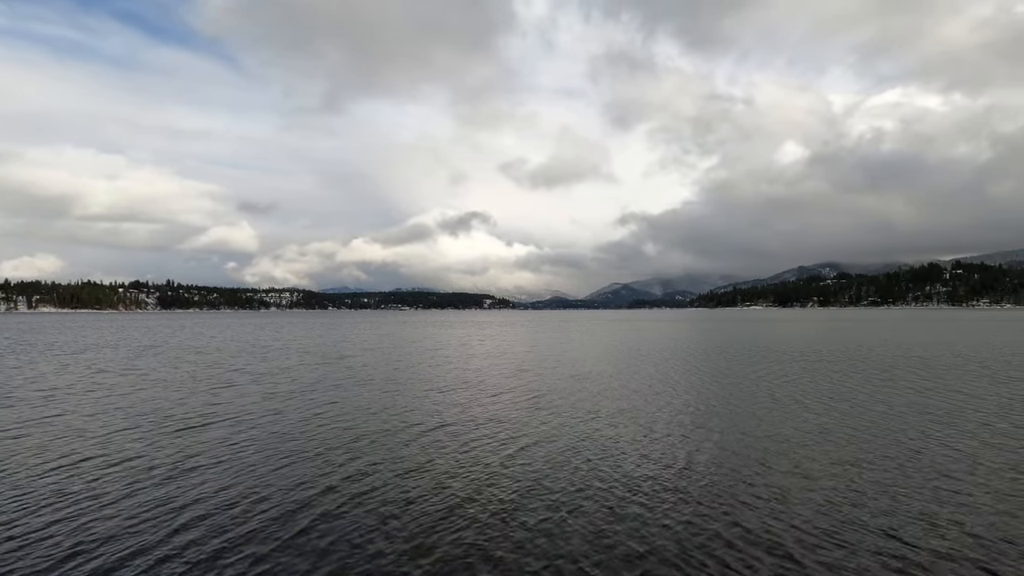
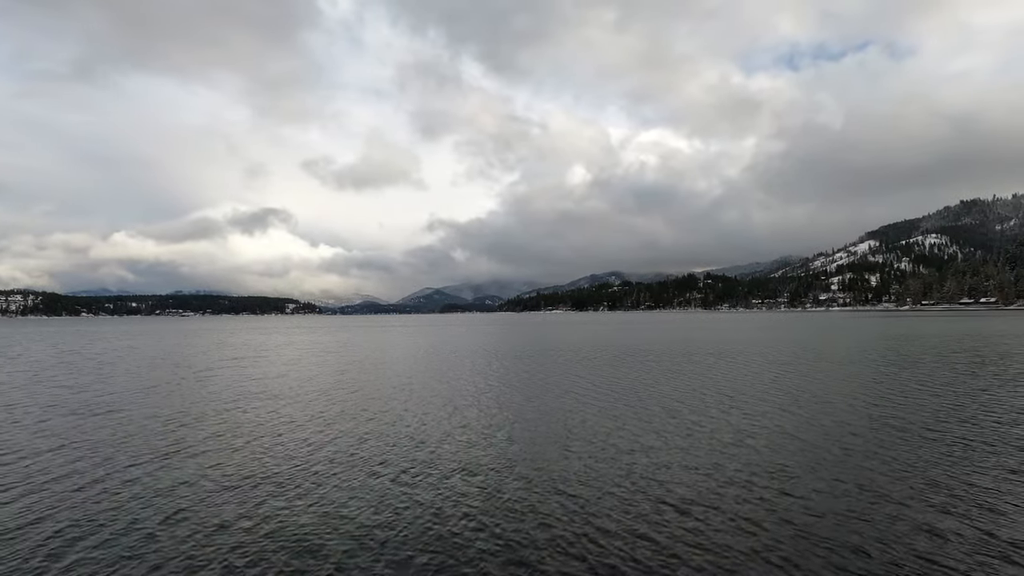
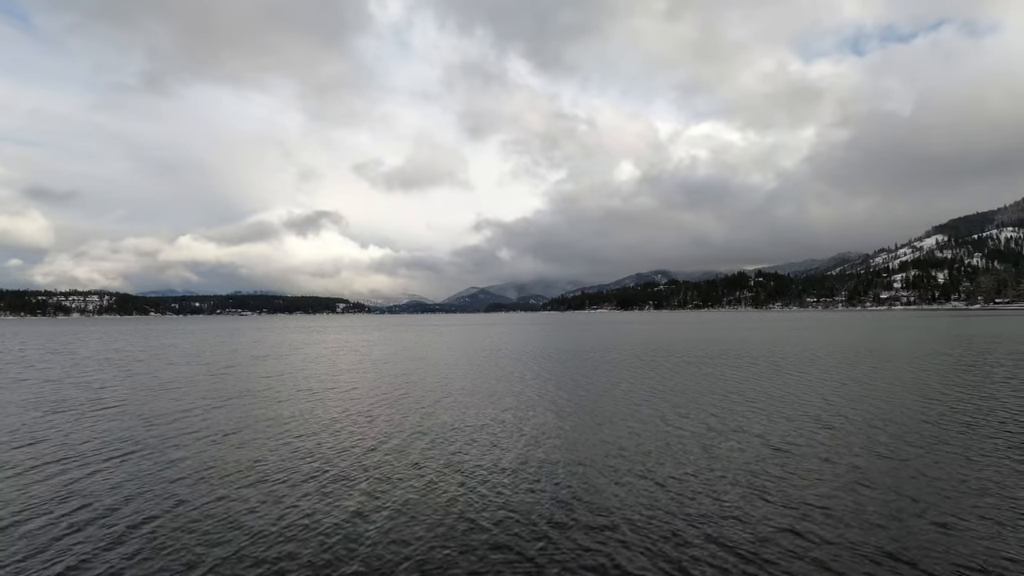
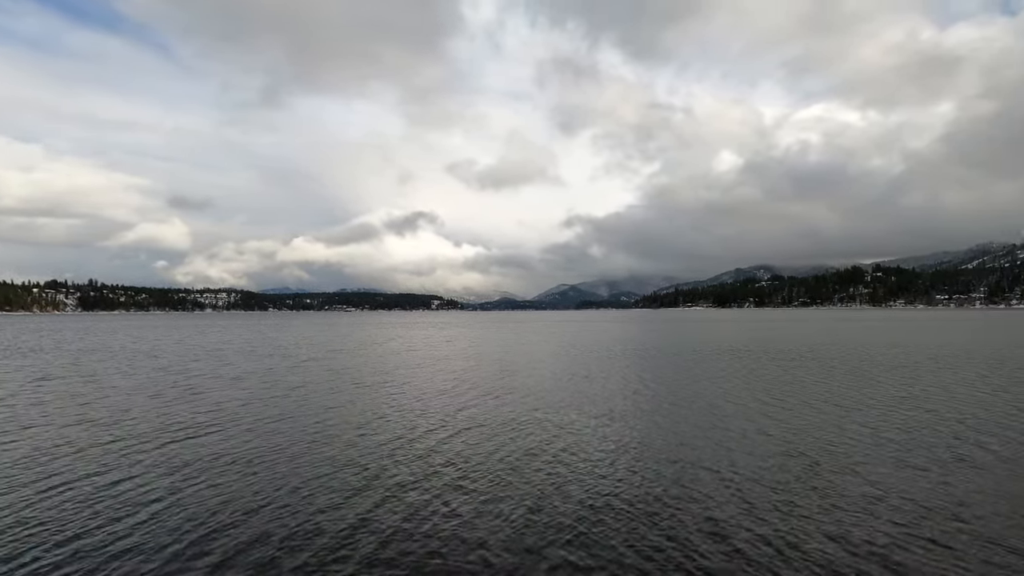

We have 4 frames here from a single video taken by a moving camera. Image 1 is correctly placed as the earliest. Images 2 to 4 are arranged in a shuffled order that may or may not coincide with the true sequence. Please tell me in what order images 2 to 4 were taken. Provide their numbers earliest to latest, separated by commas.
4, 3, 2
